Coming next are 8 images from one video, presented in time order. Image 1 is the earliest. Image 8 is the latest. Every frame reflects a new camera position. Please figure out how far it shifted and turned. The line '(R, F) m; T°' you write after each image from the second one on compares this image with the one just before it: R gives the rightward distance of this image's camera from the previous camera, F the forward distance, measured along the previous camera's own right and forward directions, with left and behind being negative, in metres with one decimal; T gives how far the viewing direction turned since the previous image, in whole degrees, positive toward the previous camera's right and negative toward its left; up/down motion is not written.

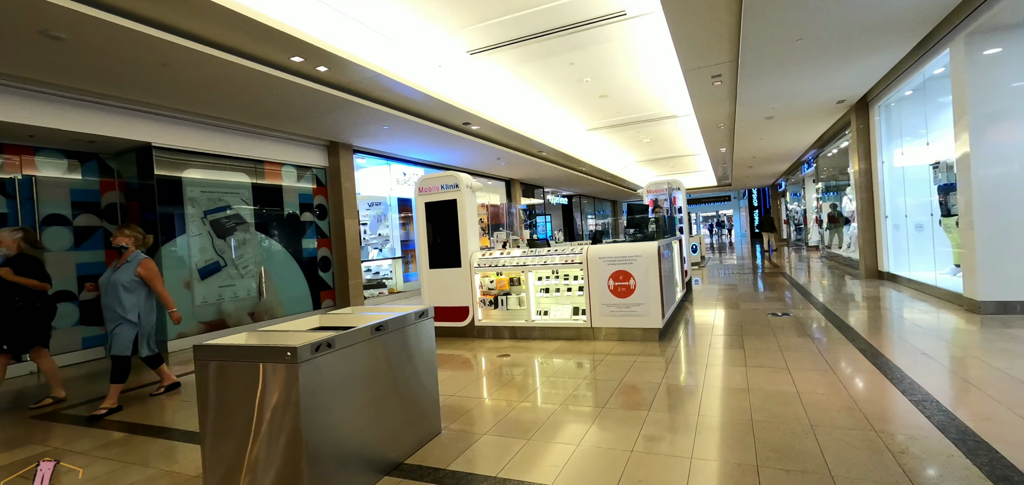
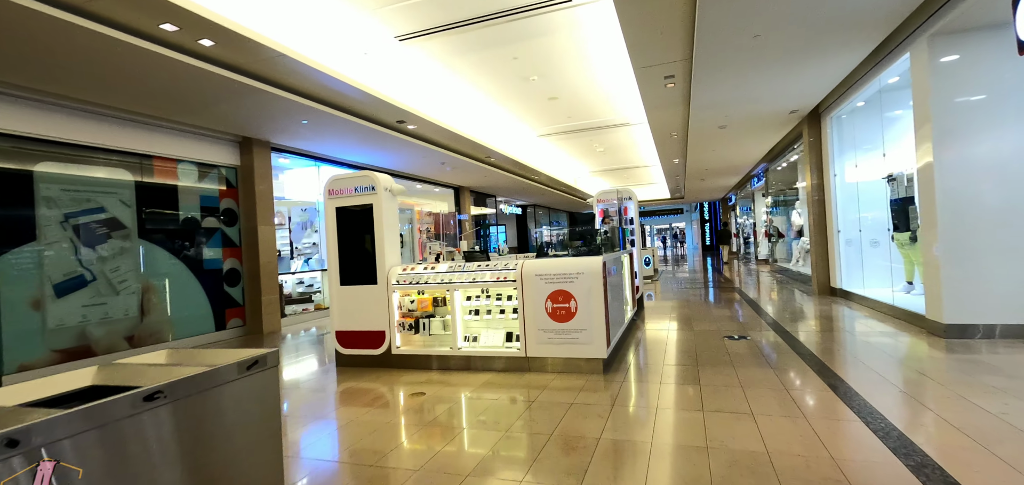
(+0.4, +0.8) m; +5°
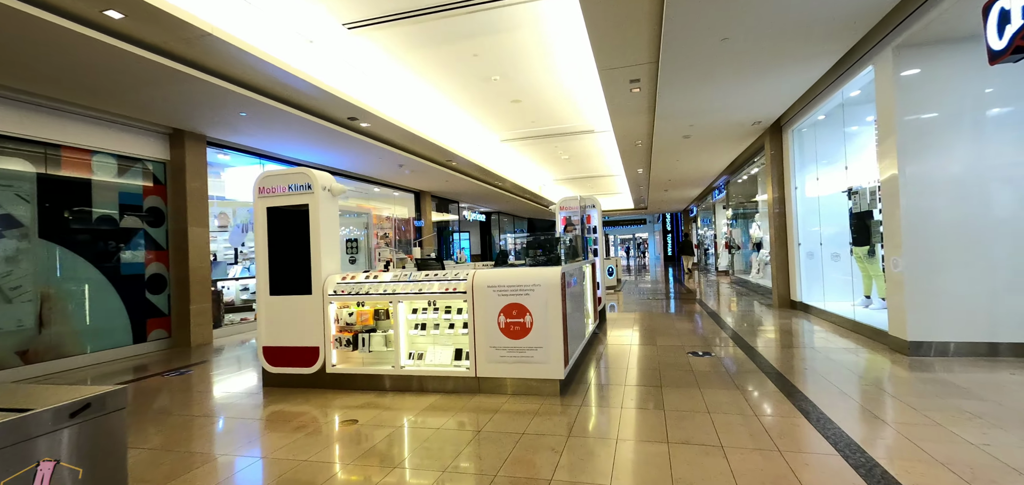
(+0.1, +0.4) m; +4°
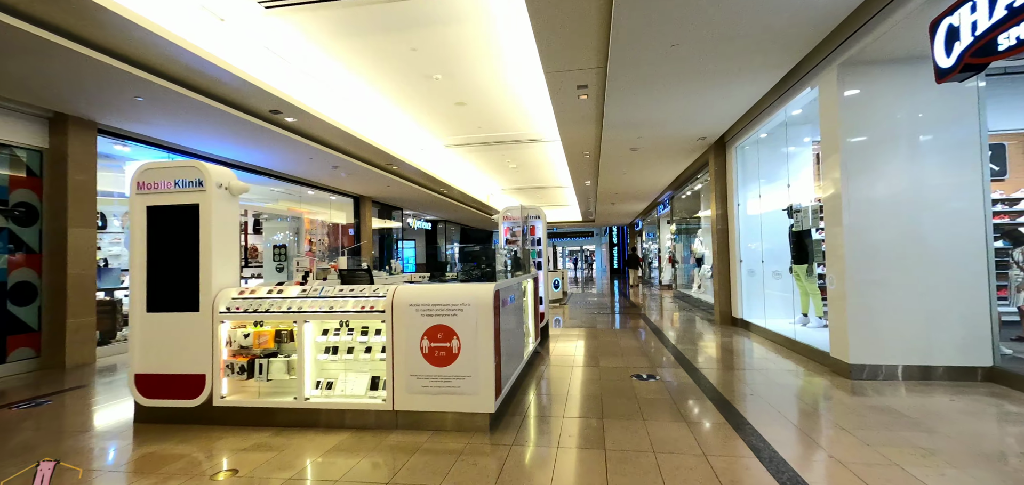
(+0.2, +0.5) m; +6°
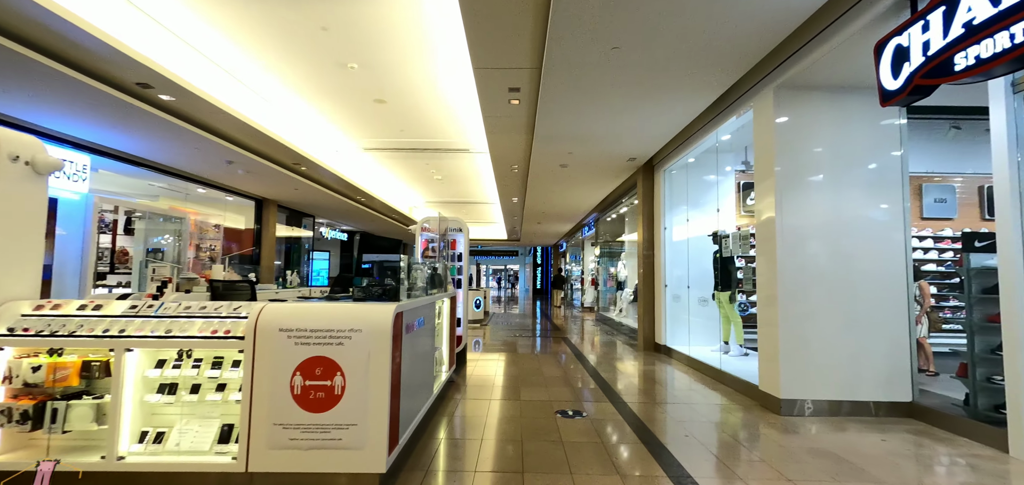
(+0.1, +0.6) m; +10°
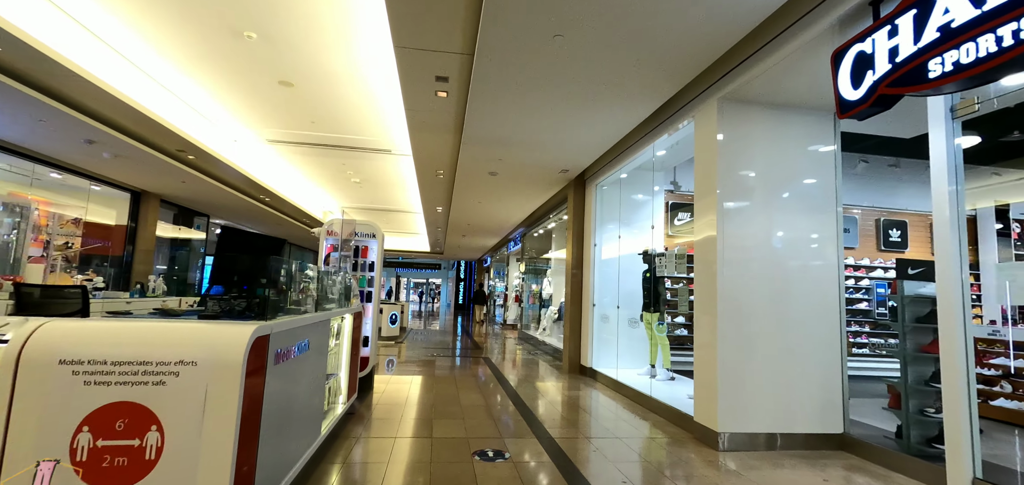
(0.0, +0.6) m; +10°
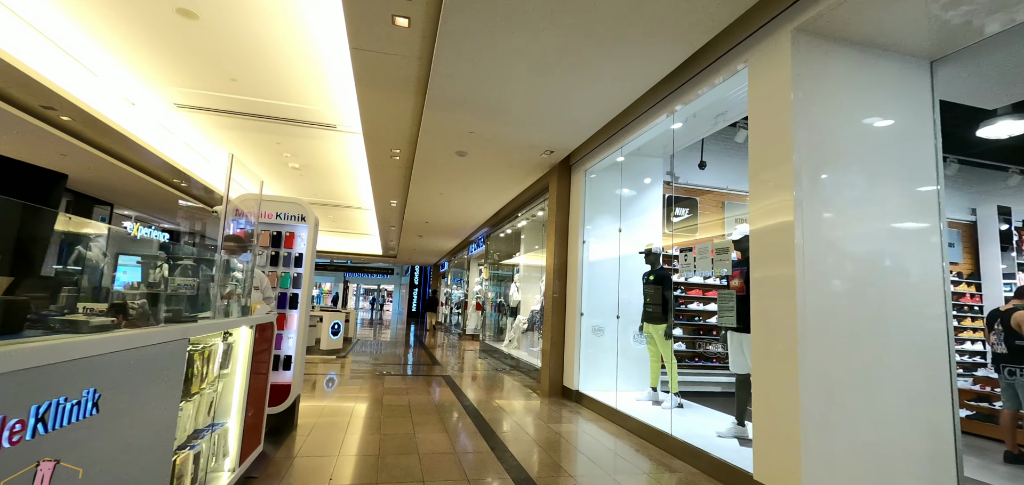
(-0.2, +1.2) m; +6°
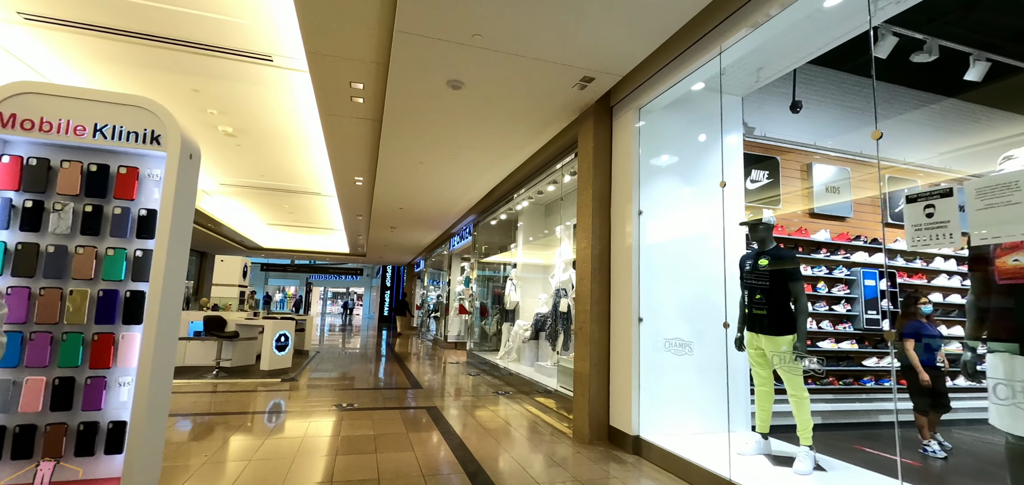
(-0.4, +1.8) m; +3°
